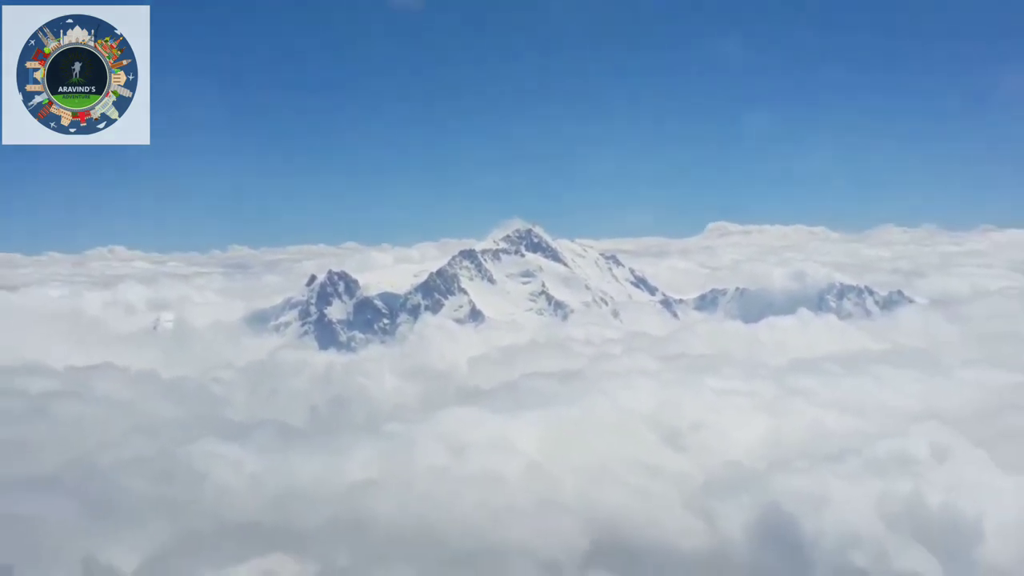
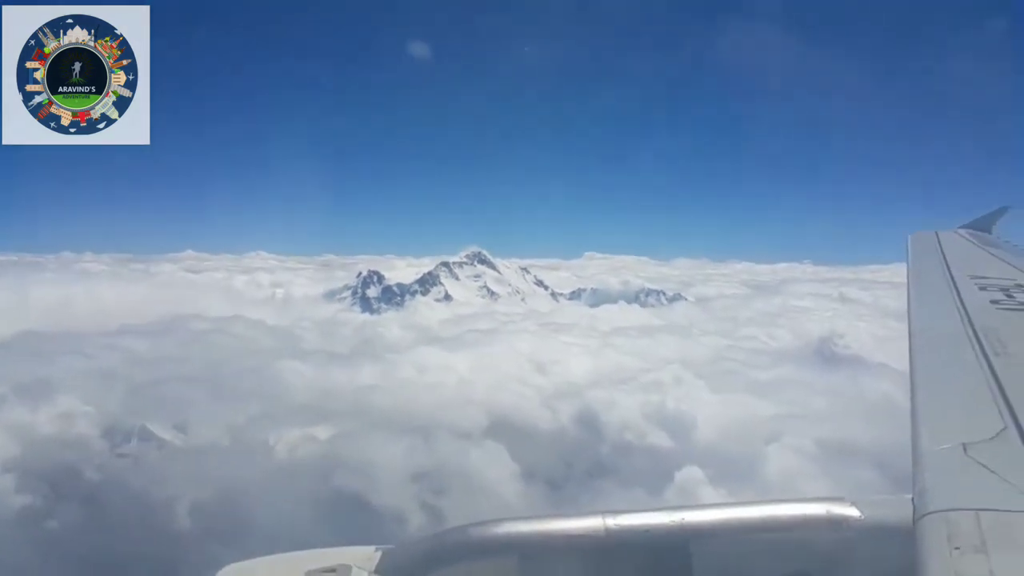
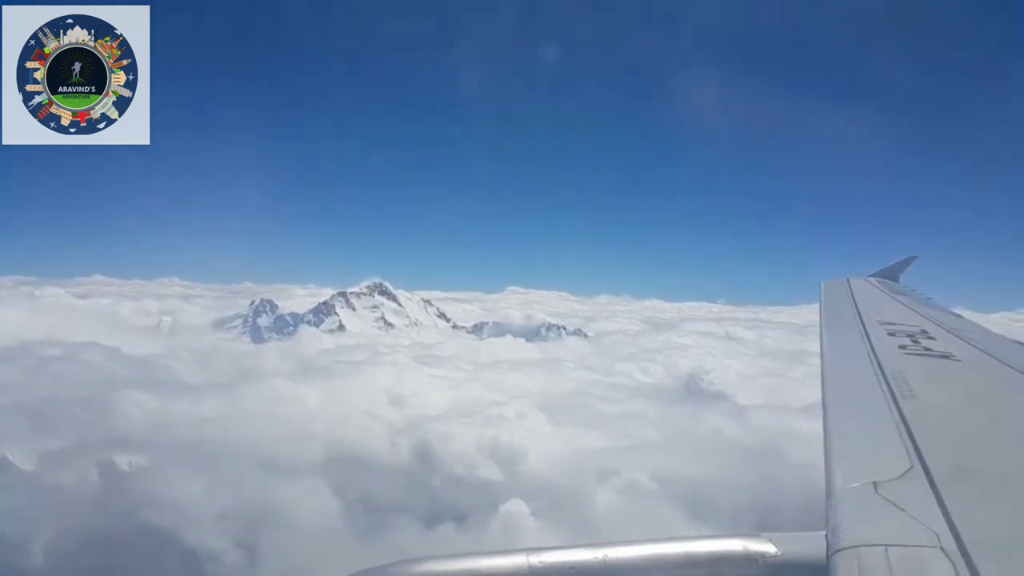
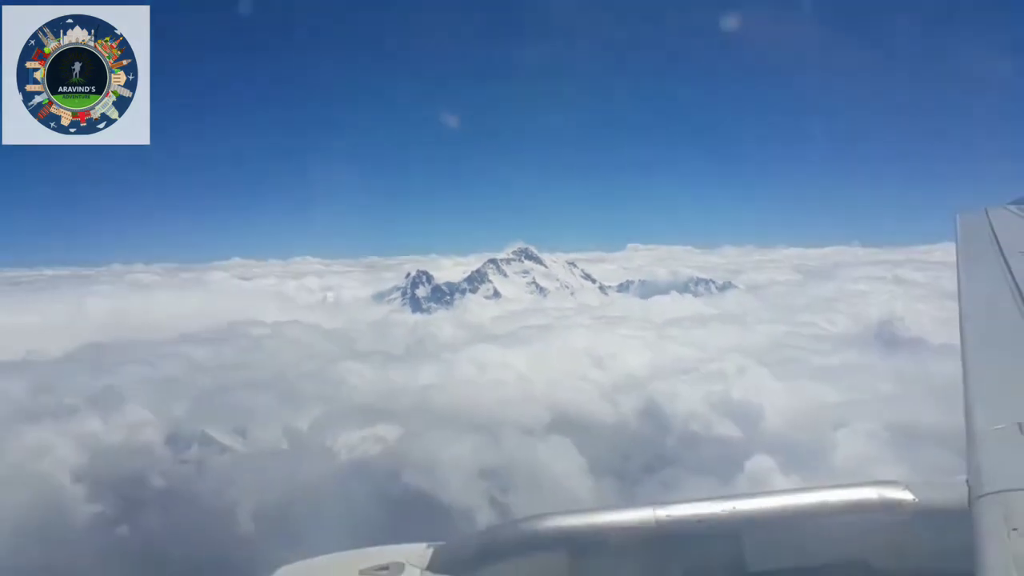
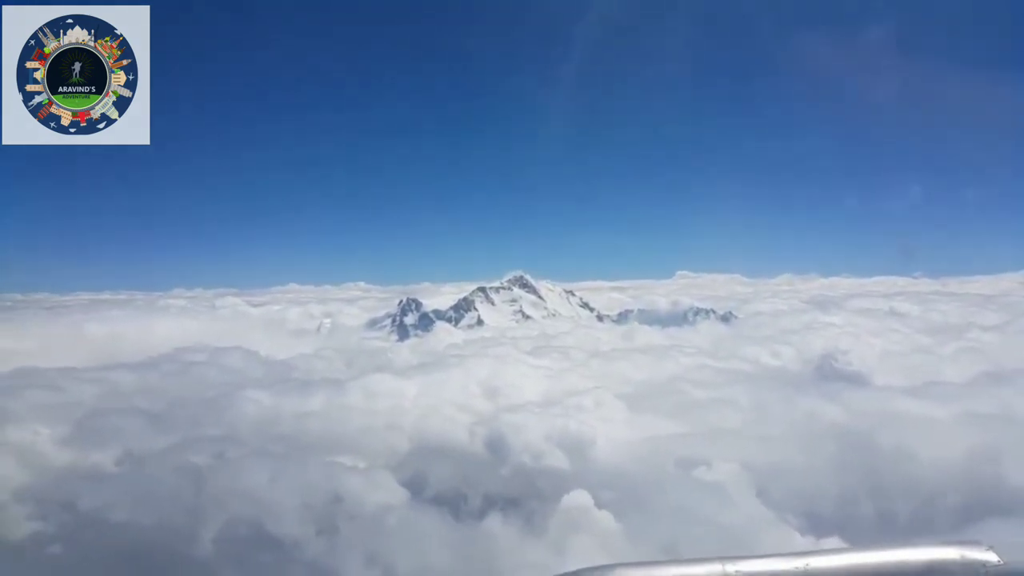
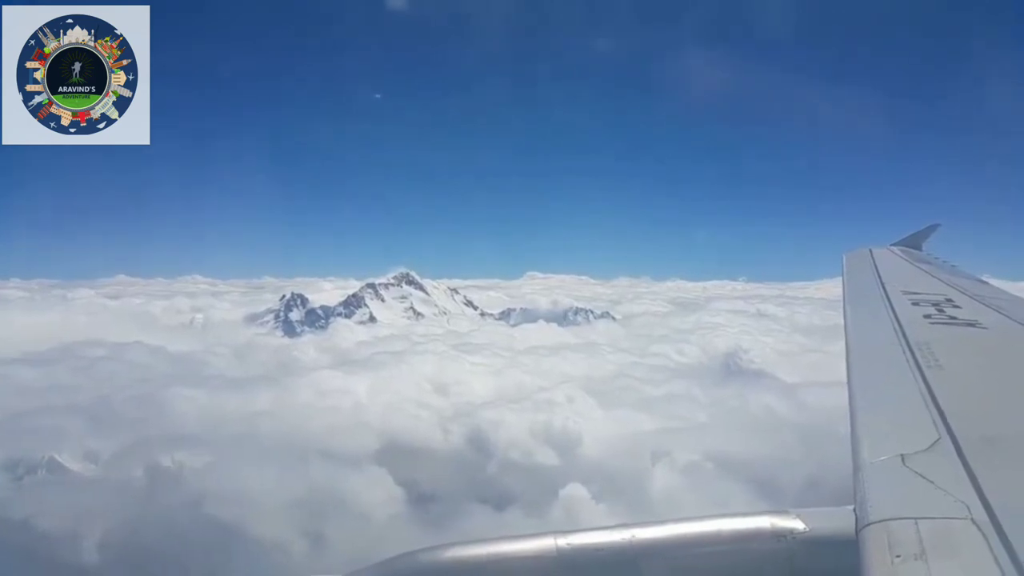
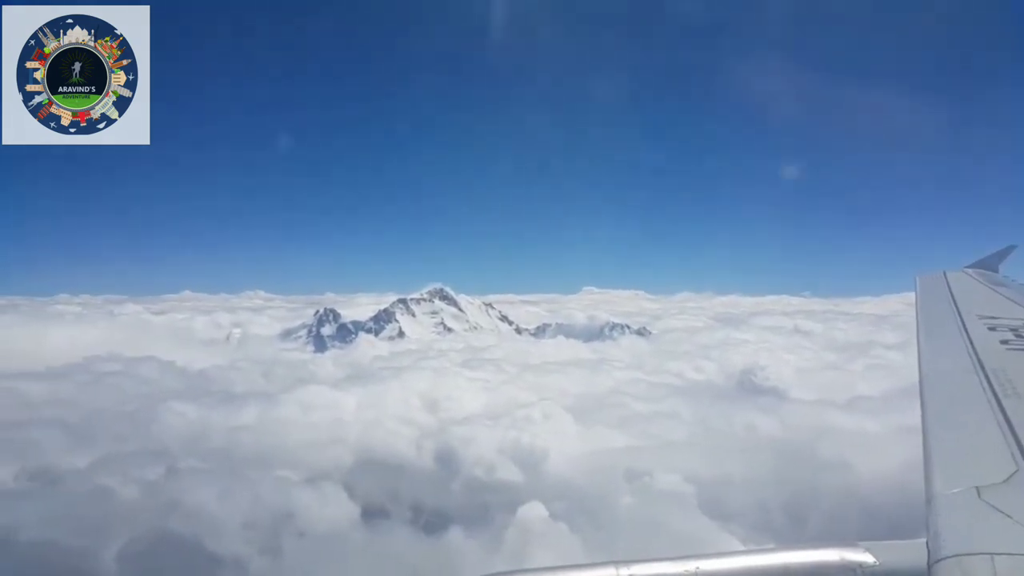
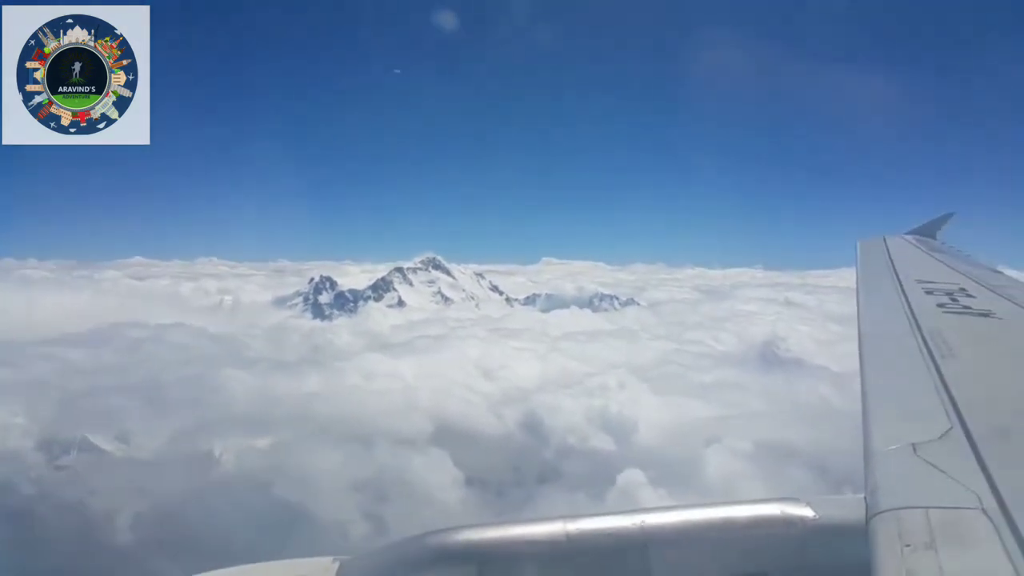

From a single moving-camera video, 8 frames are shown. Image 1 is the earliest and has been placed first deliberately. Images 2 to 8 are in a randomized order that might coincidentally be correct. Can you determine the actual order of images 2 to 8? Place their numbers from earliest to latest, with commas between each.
4, 2, 8, 6, 3, 7, 5
